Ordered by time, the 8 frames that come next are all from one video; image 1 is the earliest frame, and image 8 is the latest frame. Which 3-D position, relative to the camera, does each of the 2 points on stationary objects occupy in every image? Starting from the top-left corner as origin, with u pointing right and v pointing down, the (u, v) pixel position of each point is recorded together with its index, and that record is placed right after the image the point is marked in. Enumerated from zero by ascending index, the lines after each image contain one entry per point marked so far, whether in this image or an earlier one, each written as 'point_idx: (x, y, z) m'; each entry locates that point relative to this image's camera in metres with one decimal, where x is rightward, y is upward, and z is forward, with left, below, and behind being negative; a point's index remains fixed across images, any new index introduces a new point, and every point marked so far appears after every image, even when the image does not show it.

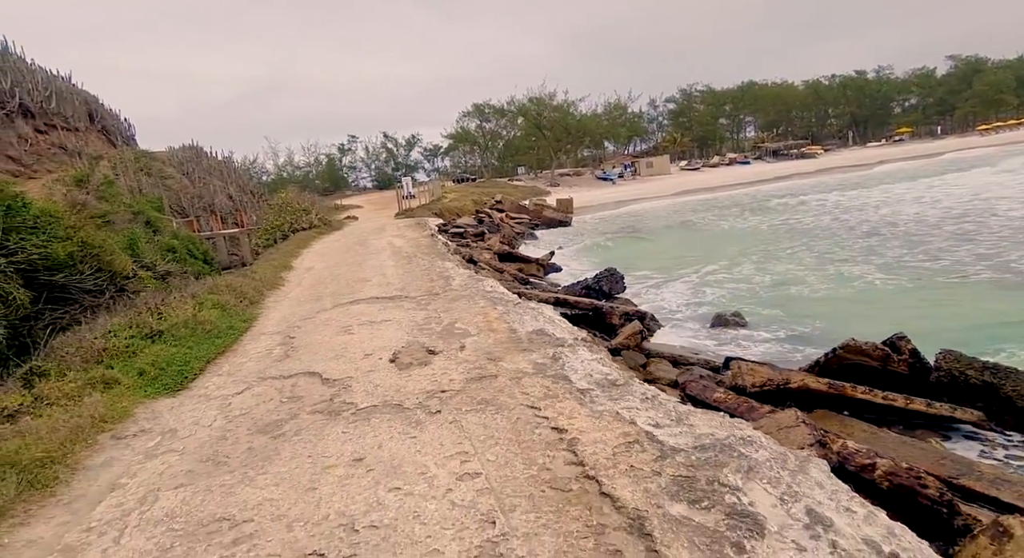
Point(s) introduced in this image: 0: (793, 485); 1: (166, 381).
0: (+1.4, -1.0, +2.7) m
1: (-3.2, -0.9, +5.1) m
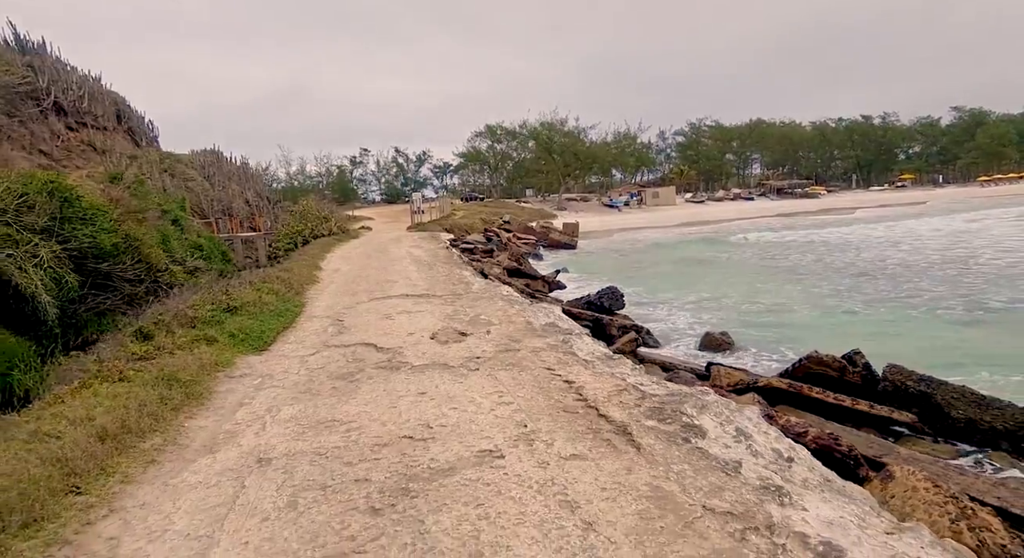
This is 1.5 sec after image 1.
0: (+1.6, -1.0, +4.0) m
1: (-3.0, -0.7, +6.4) m
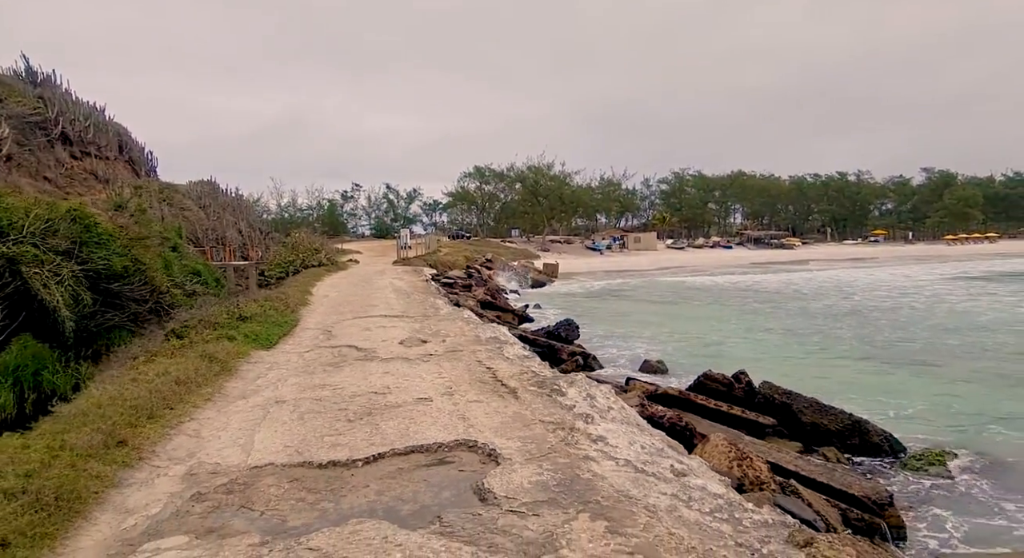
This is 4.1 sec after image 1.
0: (+0.8, -1.2, +6.0) m
1: (-3.8, -1.0, +8.3) m
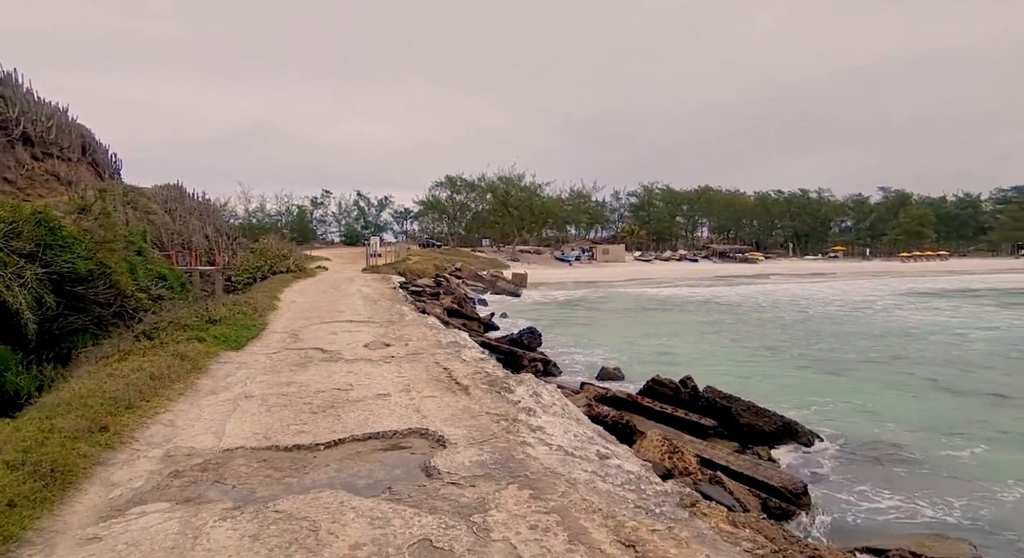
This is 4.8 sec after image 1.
0: (+0.3, -1.3, +6.6) m
1: (-4.4, -1.0, +8.7) m
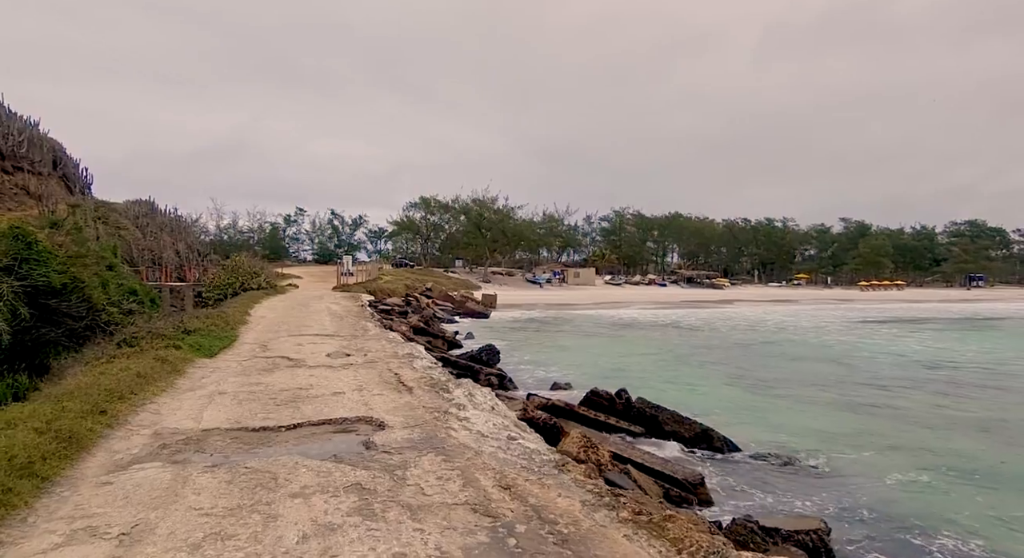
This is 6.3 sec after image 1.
0: (-0.6, -1.5, +7.8) m
1: (-5.4, -1.3, +9.7) m
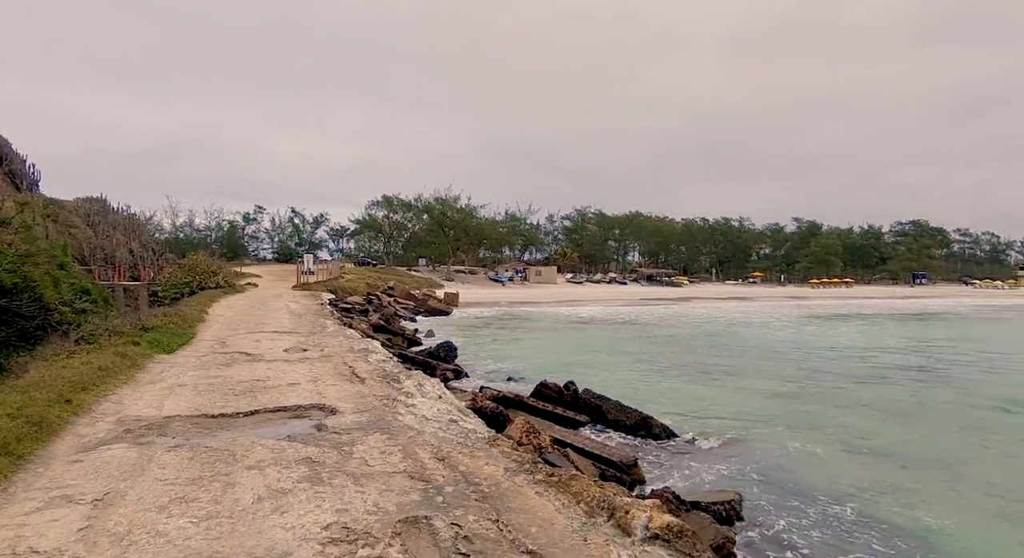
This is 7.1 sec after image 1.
0: (-1.4, -1.5, +8.3) m
1: (-6.3, -1.3, +9.9) m
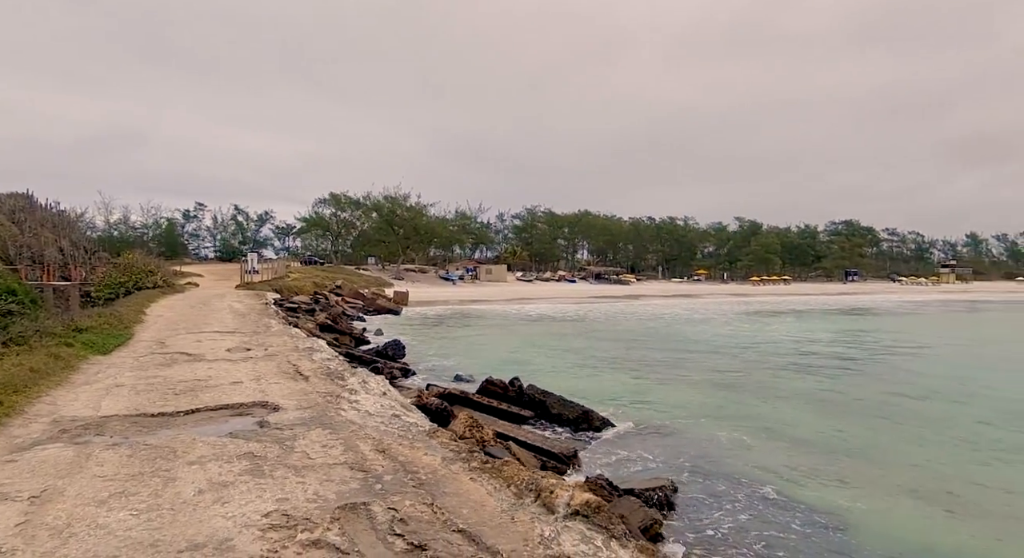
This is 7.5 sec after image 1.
0: (-2.3, -1.5, +8.5) m
1: (-7.3, -1.2, +9.7) m
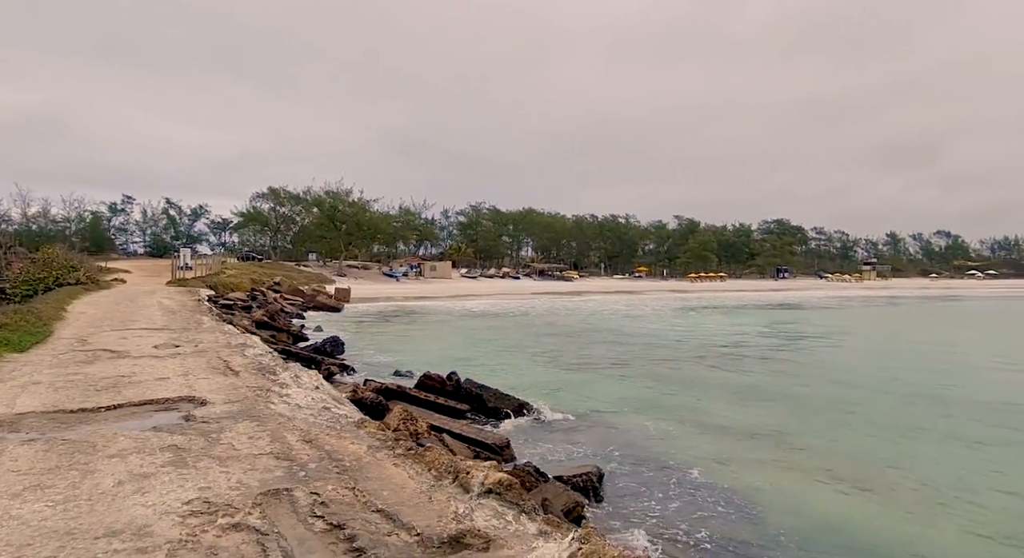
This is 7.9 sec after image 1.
0: (-3.3, -1.4, +8.6) m
1: (-8.4, -1.2, +9.3) m
